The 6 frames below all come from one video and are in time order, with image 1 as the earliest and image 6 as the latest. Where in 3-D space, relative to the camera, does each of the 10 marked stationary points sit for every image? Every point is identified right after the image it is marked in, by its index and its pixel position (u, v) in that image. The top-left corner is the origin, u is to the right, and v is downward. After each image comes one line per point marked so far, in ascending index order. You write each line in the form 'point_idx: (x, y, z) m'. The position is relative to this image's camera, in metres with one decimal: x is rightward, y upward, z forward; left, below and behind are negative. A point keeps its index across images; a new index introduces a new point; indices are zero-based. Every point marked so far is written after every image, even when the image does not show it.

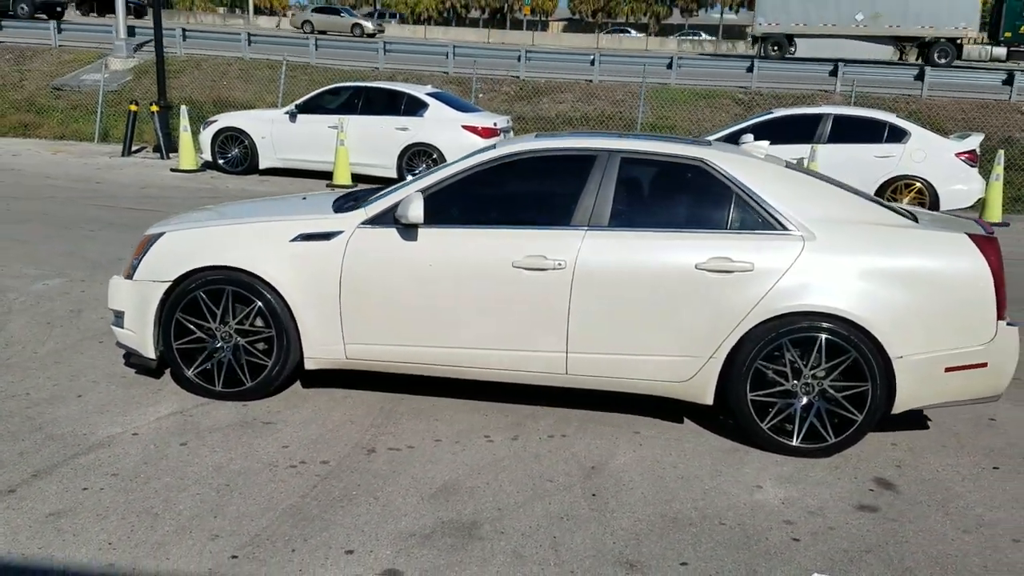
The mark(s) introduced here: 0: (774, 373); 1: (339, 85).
0: (+1.3, -0.4, +4.7) m
1: (-2.5, +3.0, +14.0) m
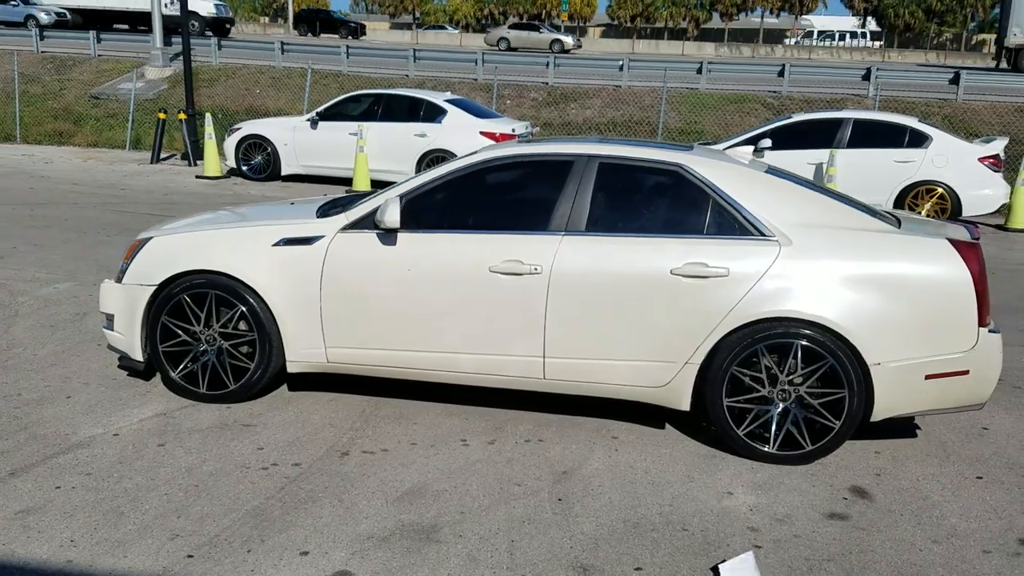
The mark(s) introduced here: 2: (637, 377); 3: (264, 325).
0: (+1.2, -0.4, +4.7) m
1: (-2.3, +2.9, +14.2) m
2: (+0.6, -0.4, +4.8) m
3: (-1.3, -0.2, +5.0) m
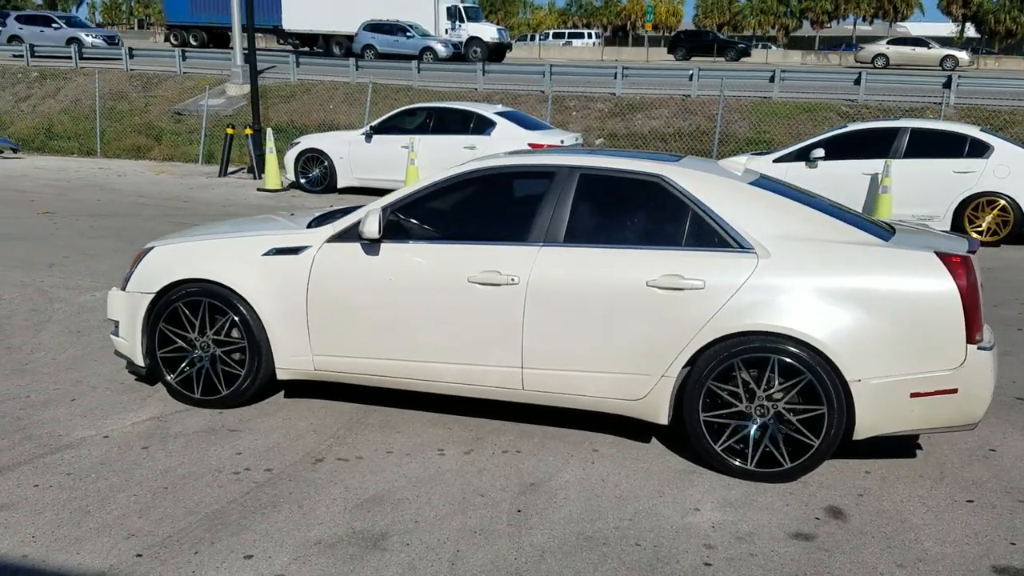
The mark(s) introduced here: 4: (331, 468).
0: (+1.0, -0.5, +4.6) m
1: (-1.5, +2.7, +14.4) m
2: (+0.5, -0.5, +4.8) m
3: (-1.4, -0.3, +5.2) m
4: (-0.9, -0.9, +4.5) m
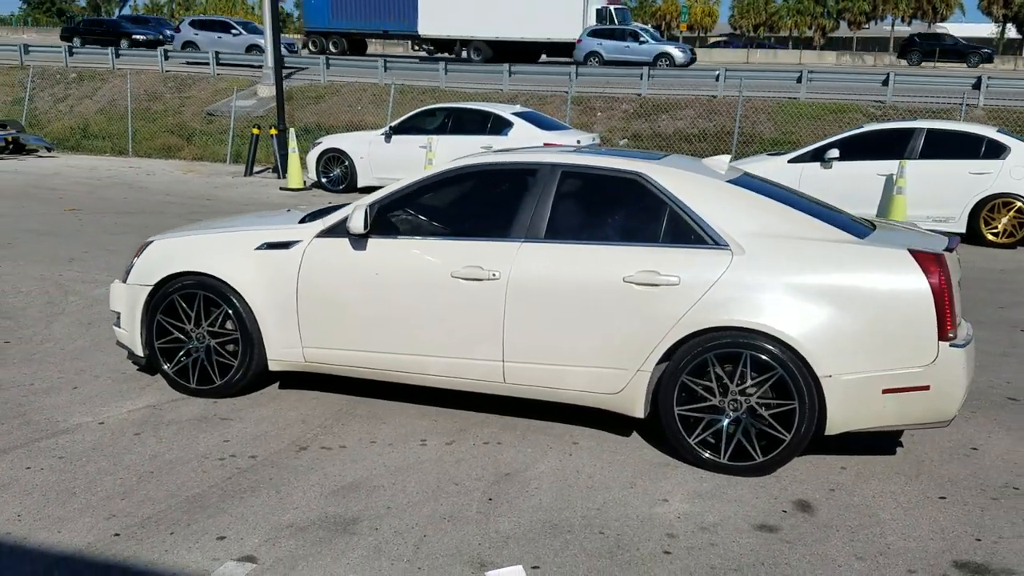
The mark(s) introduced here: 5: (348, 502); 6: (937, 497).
0: (+0.9, -0.5, +4.6) m
1: (-1.2, +2.8, +14.5) m
2: (+0.4, -0.5, +4.9) m
3: (-1.5, -0.2, +5.3) m
4: (-1.0, -0.8, +4.7) m
5: (-0.7, -0.9, +4.1) m
6: (+2.0, -1.0, +4.5) m
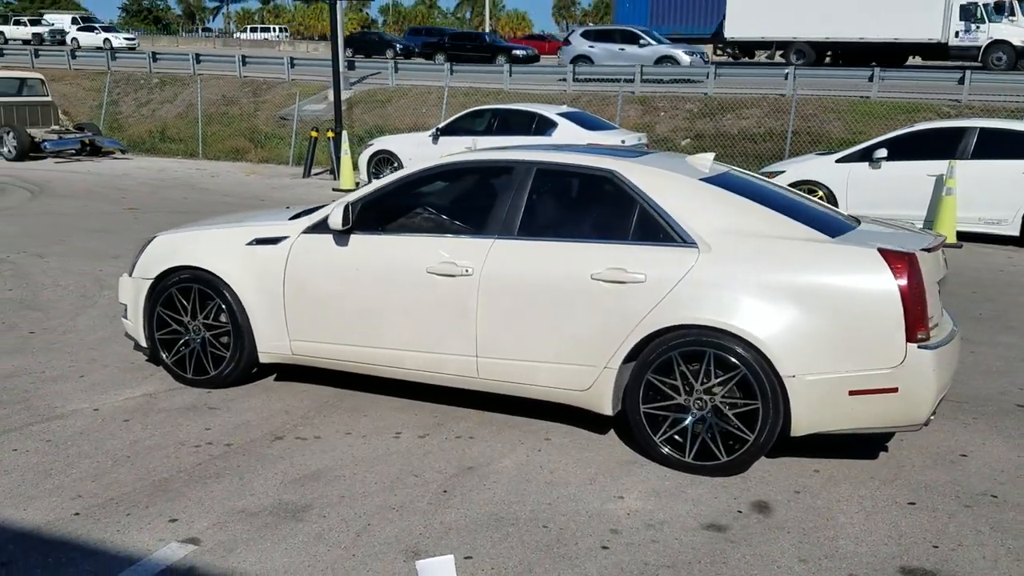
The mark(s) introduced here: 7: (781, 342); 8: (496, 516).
0: (+0.8, -0.5, +4.6) m
1: (-0.5, +2.8, +14.6) m
2: (+0.3, -0.5, +4.9) m
3: (-1.6, -0.2, +5.5) m
4: (-1.1, -0.8, +4.8) m
5: (-0.9, -0.9, +4.3) m
6: (+1.8, -1.0, +4.4) m
7: (+1.2, -0.2, +4.4) m
8: (-0.1, -1.0, +4.1) m
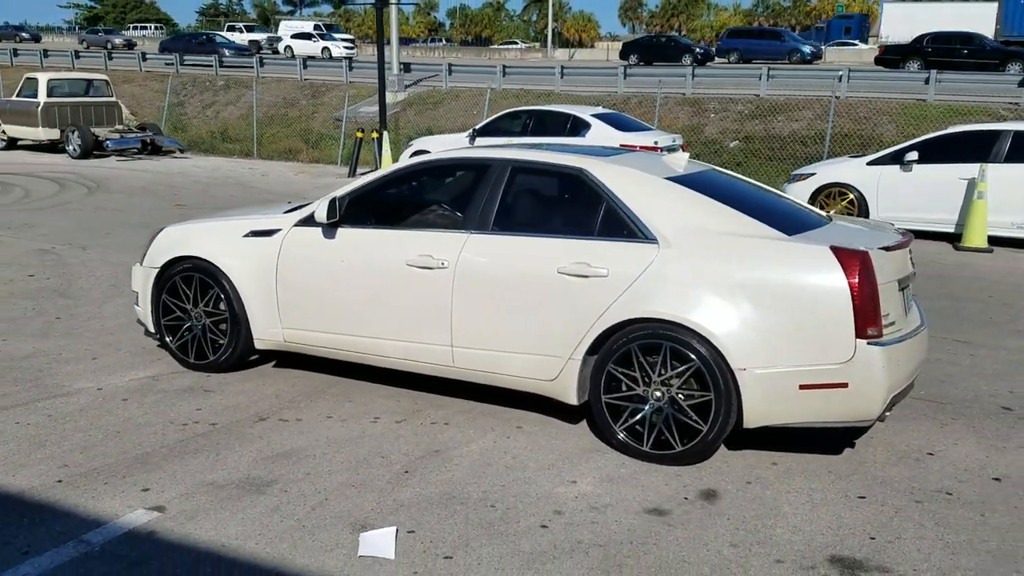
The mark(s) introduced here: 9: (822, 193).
0: (+0.6, -0.4, +4.8) m
1: (+0.1, +2.8, +14.9) m
2: (+0.1, -0.4, +5.0) m
3: (-1.7, -0.1, +5.8) m
4: (-1.3, -0.7, +5.1) m
5: (-1.1, -0.8, +4.5) m
6: (+1.6, -1.0, +4.4) m
7: (+1.0, -0.2, +4.5) m
8: (-0.3, -0.9, +4.3) m
9: (+4.0, +1.2, +12.2) m
